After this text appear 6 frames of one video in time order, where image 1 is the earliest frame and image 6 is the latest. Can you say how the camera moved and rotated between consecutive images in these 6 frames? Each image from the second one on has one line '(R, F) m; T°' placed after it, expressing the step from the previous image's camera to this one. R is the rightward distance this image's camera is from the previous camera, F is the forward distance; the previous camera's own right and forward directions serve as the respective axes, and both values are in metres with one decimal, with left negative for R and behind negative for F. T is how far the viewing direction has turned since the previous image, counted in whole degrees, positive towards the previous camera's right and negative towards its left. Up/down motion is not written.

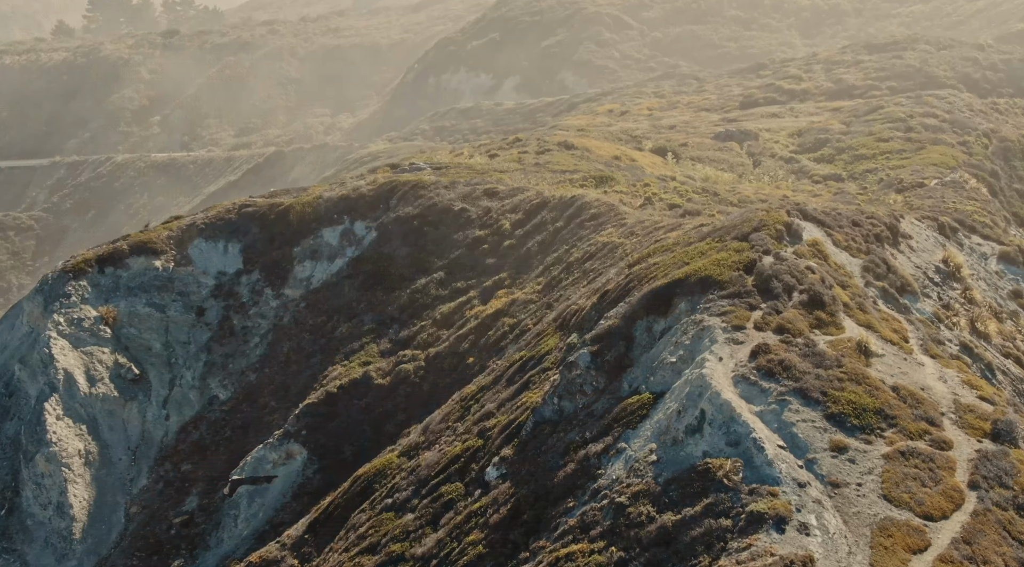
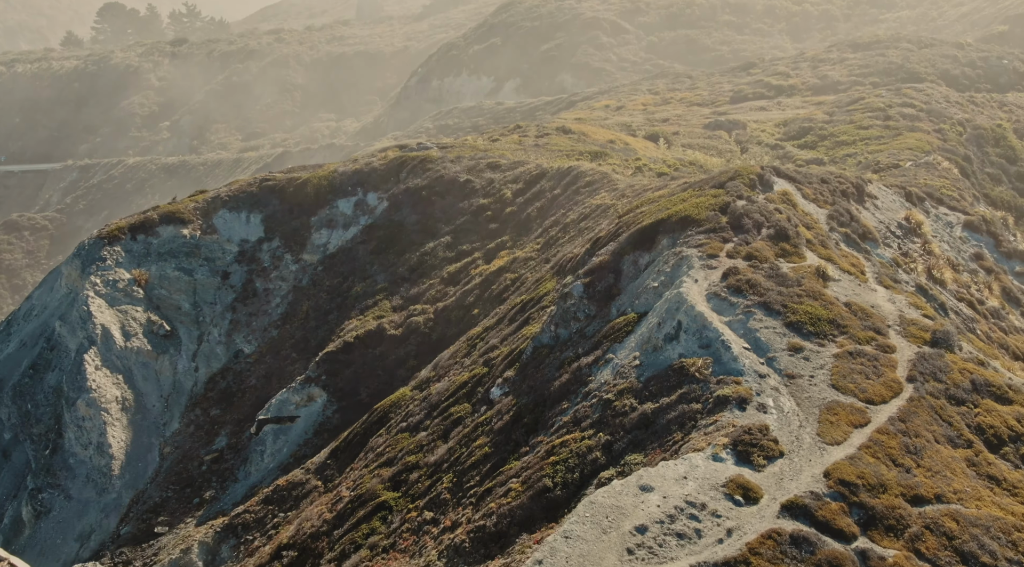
(-0.1, -7.7) m; 0°
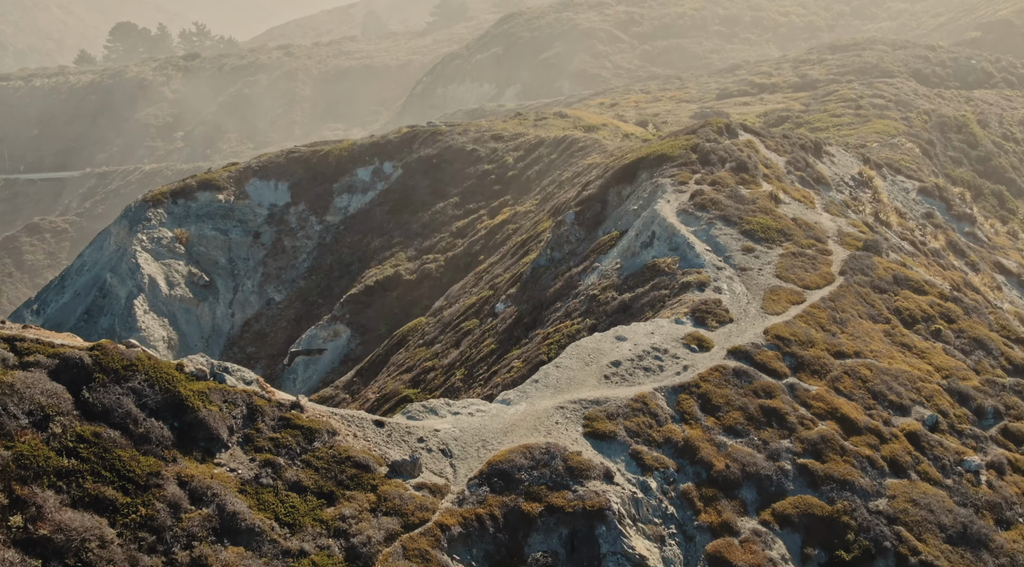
(-0.1, -11.8) m; 0°
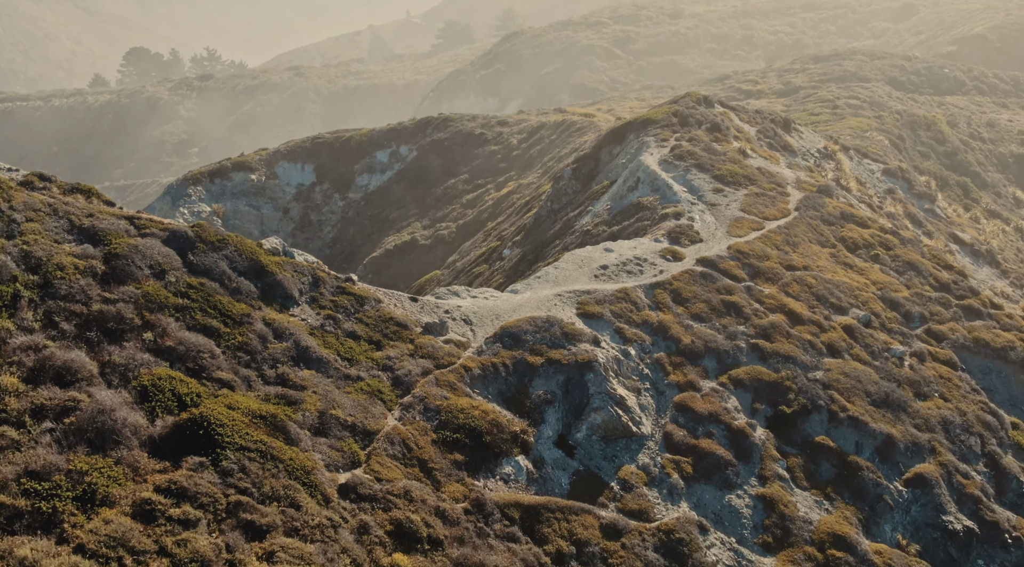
(-0.3, -12.1) m; 0°
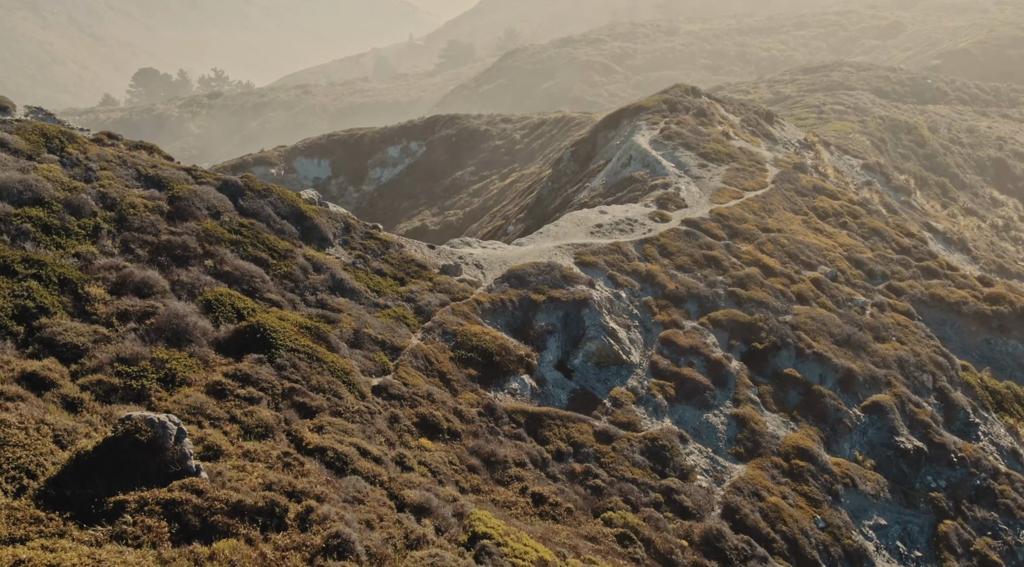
(-0.3, -8.4) m; 0°
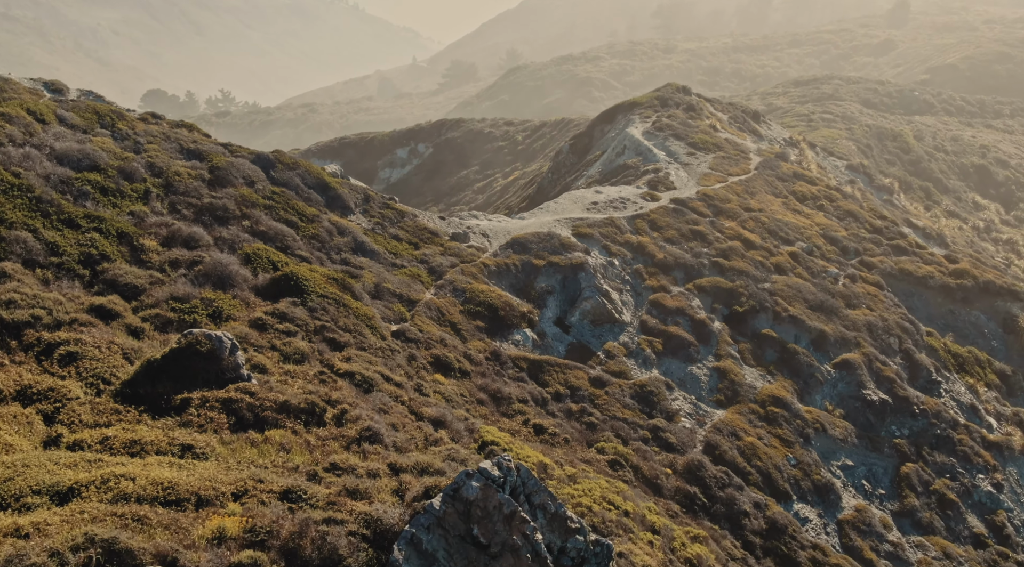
(-0.1, -7.0) m; 0°
